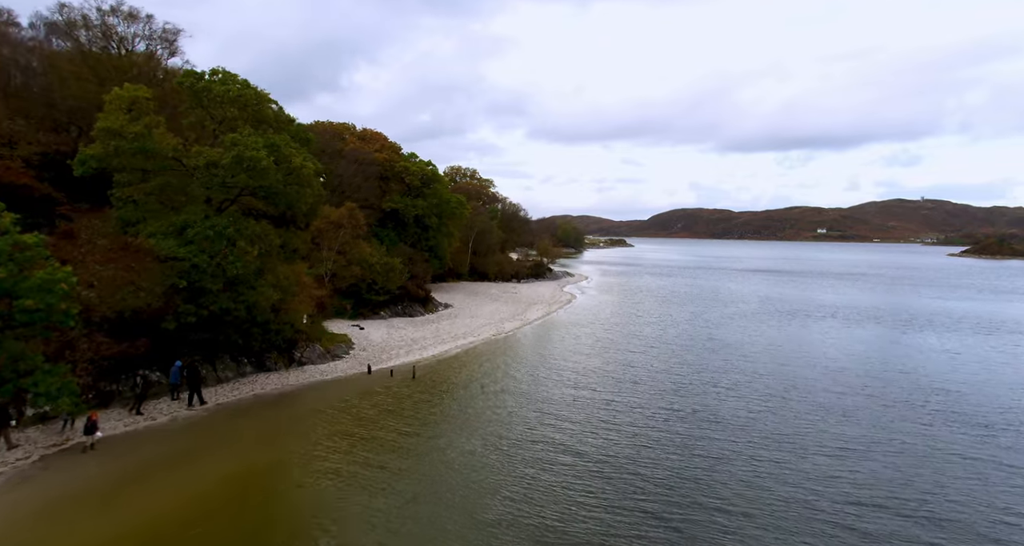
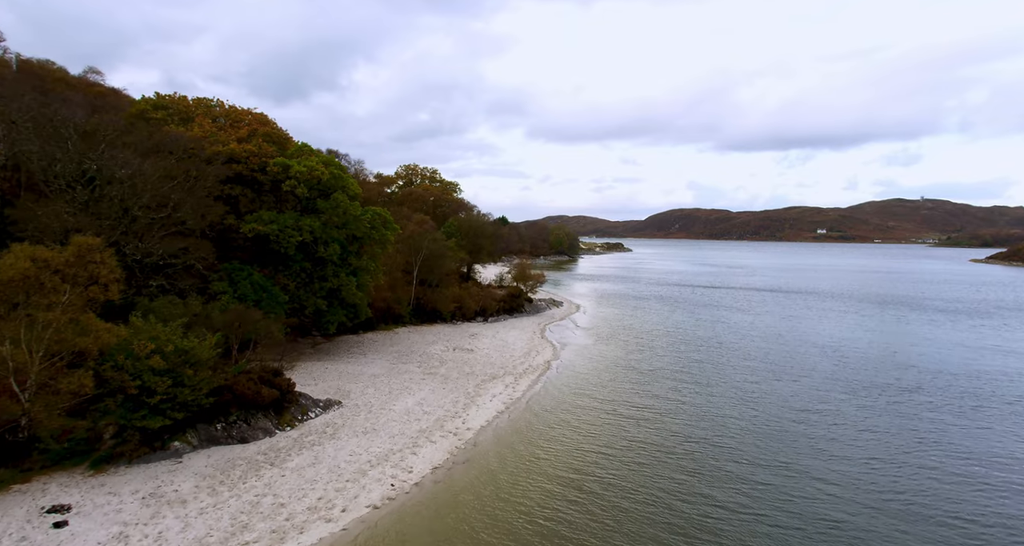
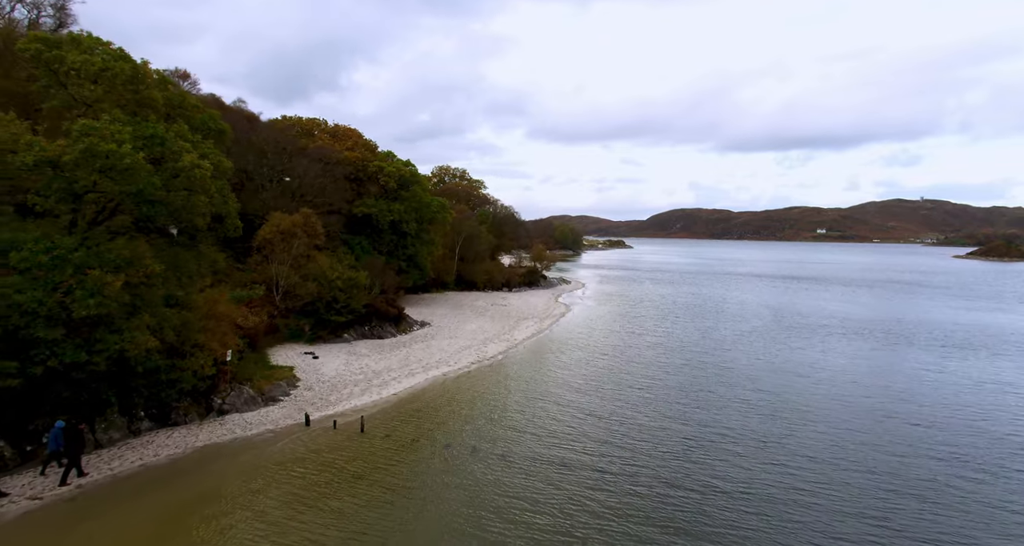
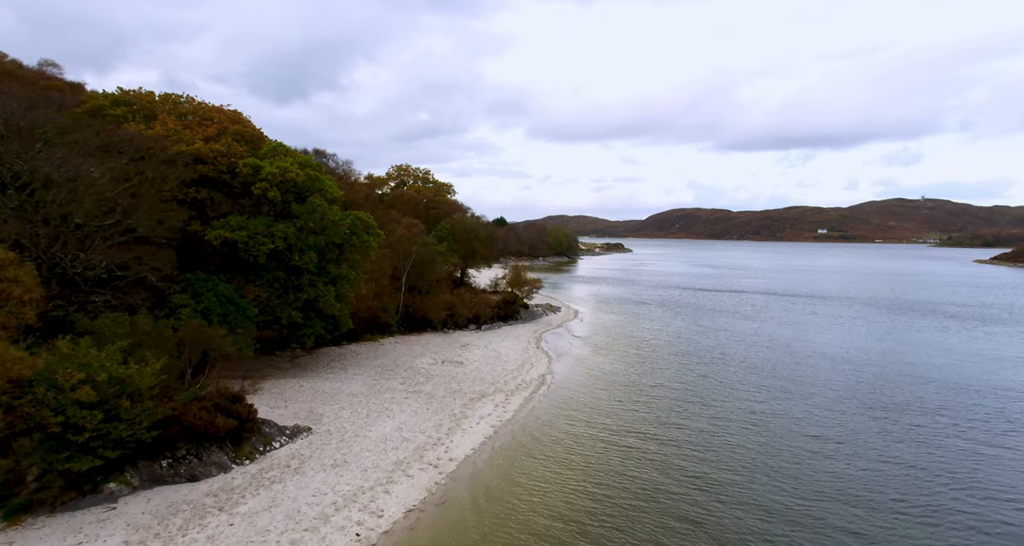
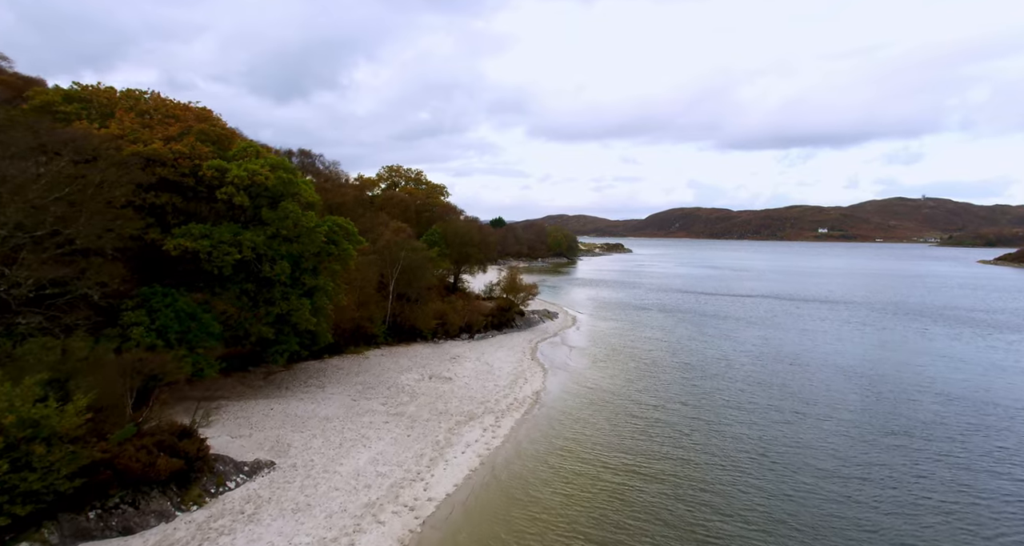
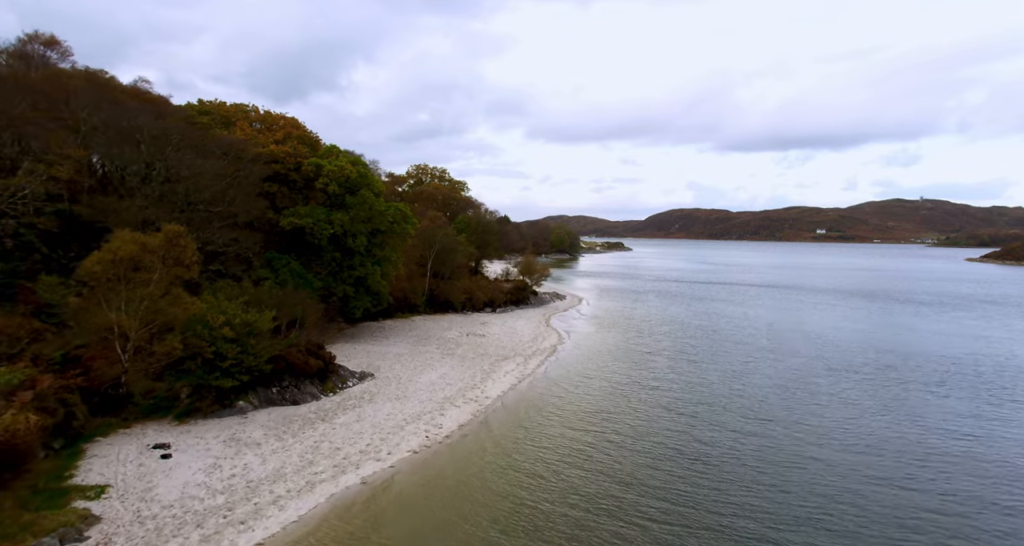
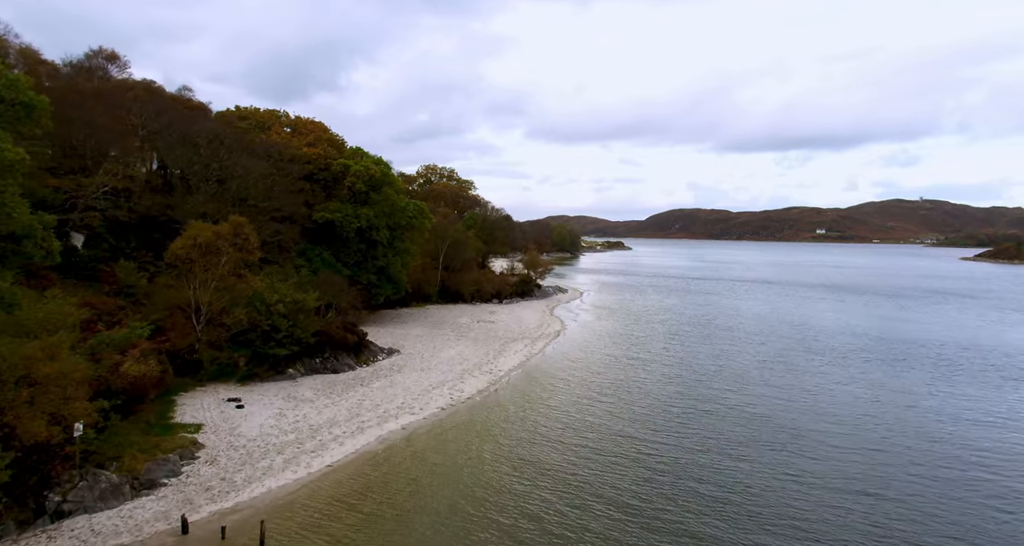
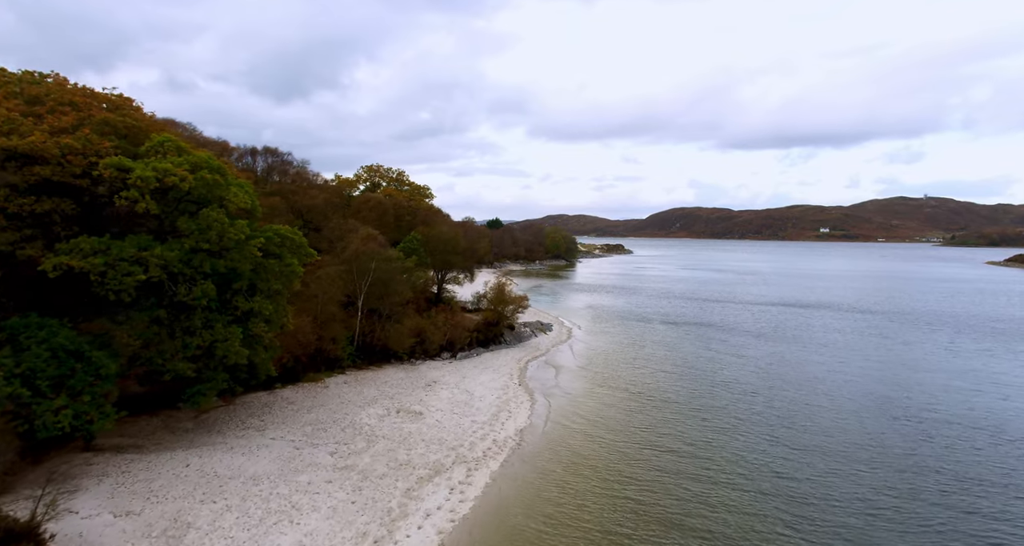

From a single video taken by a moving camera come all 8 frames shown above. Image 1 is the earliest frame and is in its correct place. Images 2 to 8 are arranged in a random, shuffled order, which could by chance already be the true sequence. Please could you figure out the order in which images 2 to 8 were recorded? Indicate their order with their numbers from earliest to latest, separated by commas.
3, 7, 6, 2, 4, 5, 8
